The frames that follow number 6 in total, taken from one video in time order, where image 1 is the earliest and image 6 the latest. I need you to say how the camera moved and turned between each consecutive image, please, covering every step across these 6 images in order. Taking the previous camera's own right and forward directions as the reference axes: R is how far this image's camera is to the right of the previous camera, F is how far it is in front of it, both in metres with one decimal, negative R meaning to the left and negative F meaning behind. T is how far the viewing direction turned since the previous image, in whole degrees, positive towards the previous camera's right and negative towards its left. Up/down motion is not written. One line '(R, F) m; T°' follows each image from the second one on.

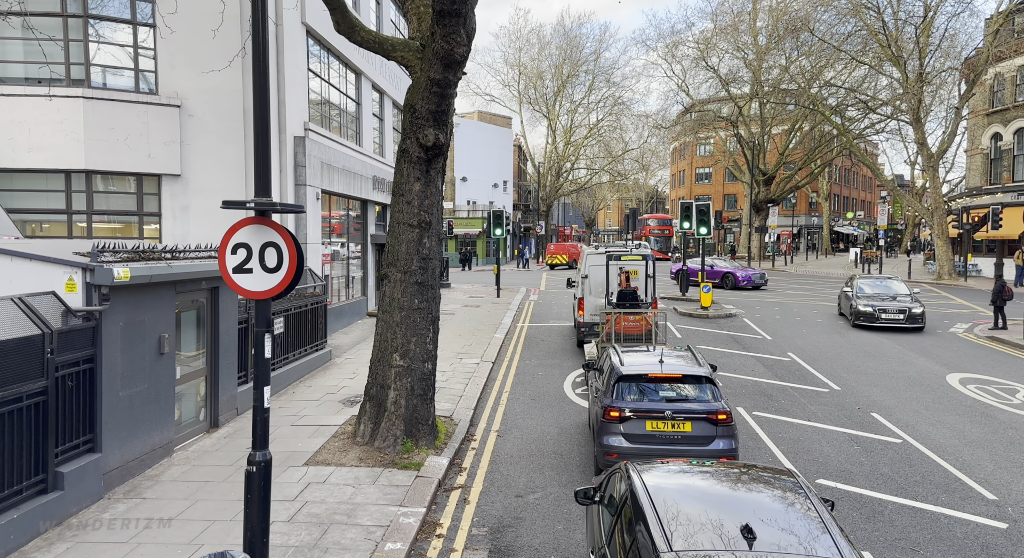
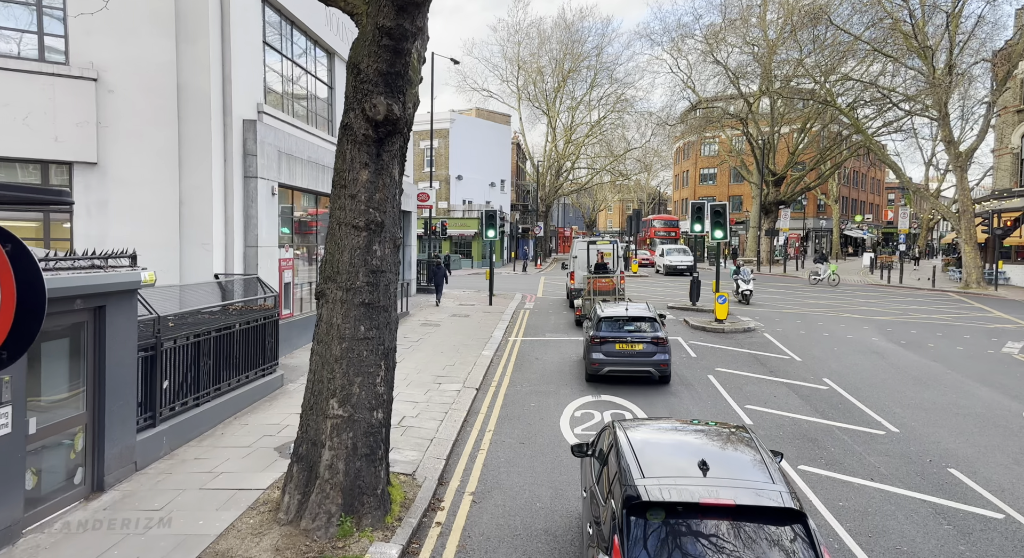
(+0.2, +1.9) m; 0°
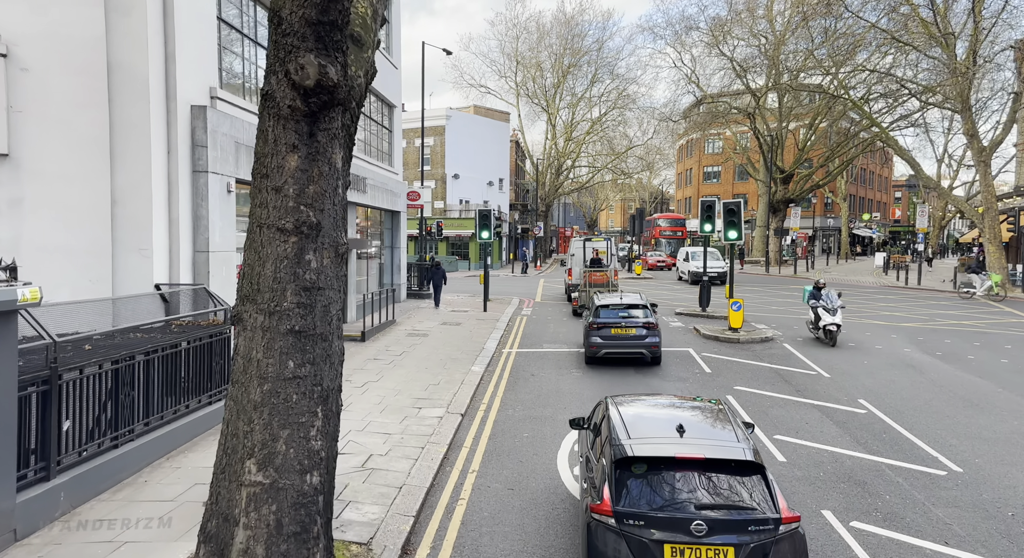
(+0.2, +1.4) m; 0°
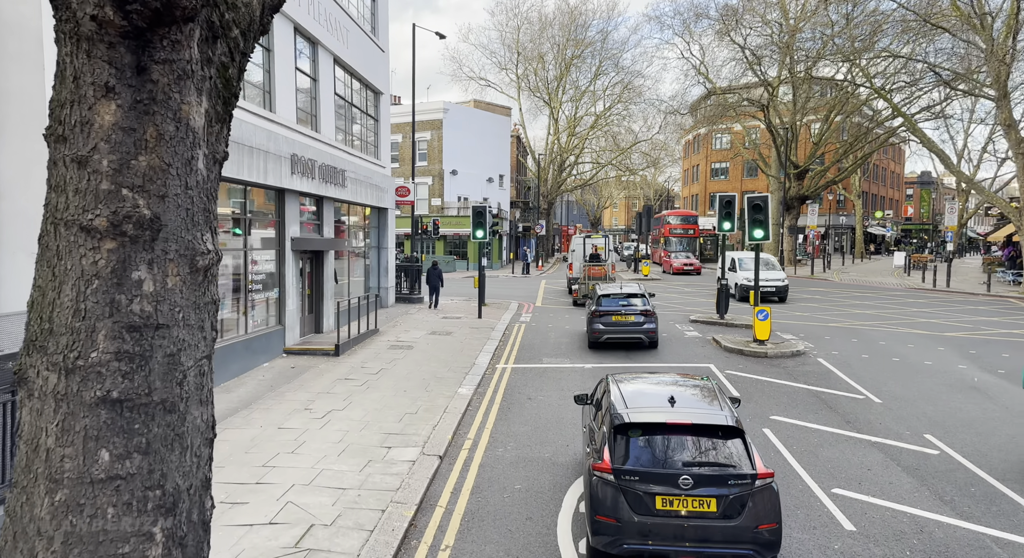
(+0.2, +1.8) m; 0°
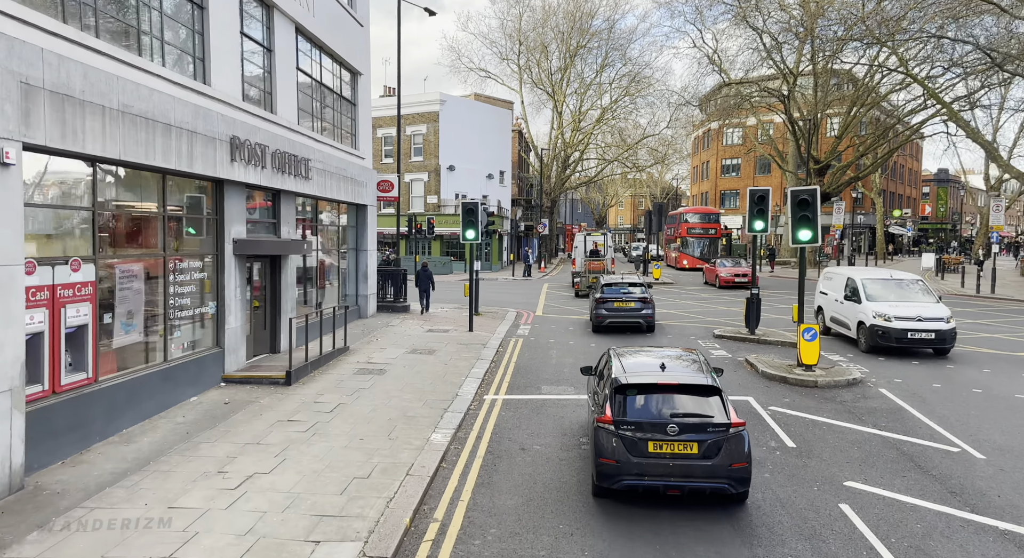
(+0.2, +2.3) m; 0°
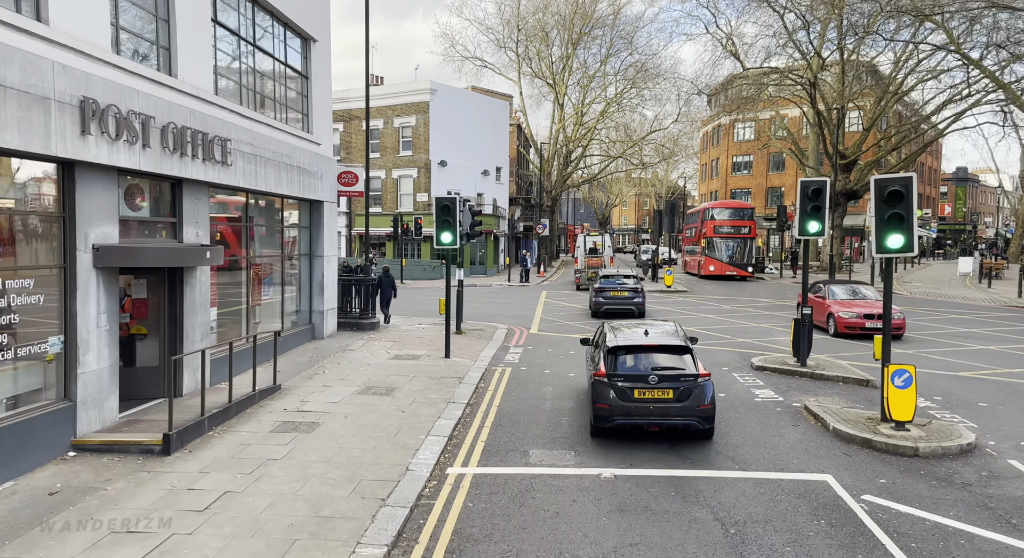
(+0.3, +3.0) m; 0°
